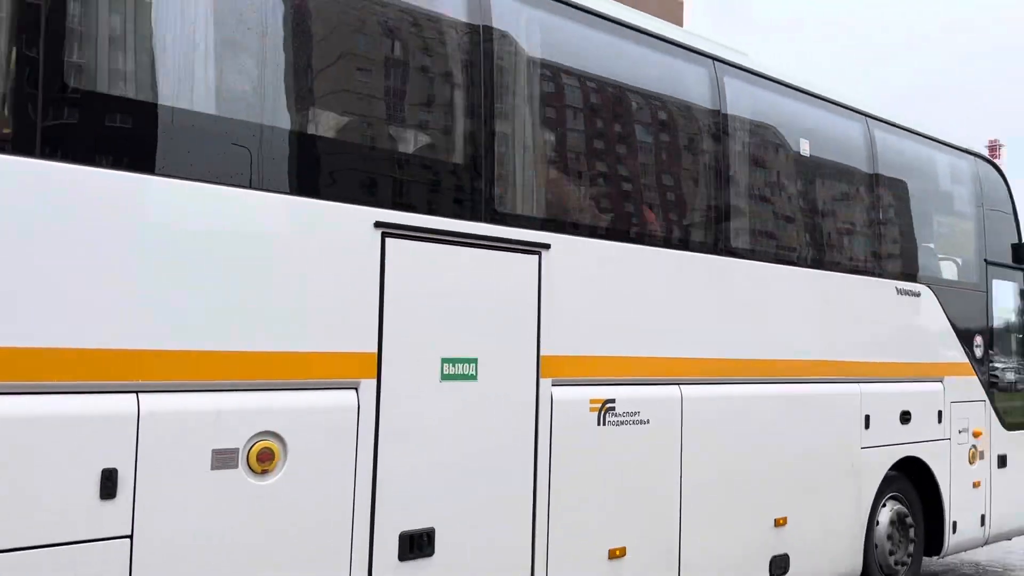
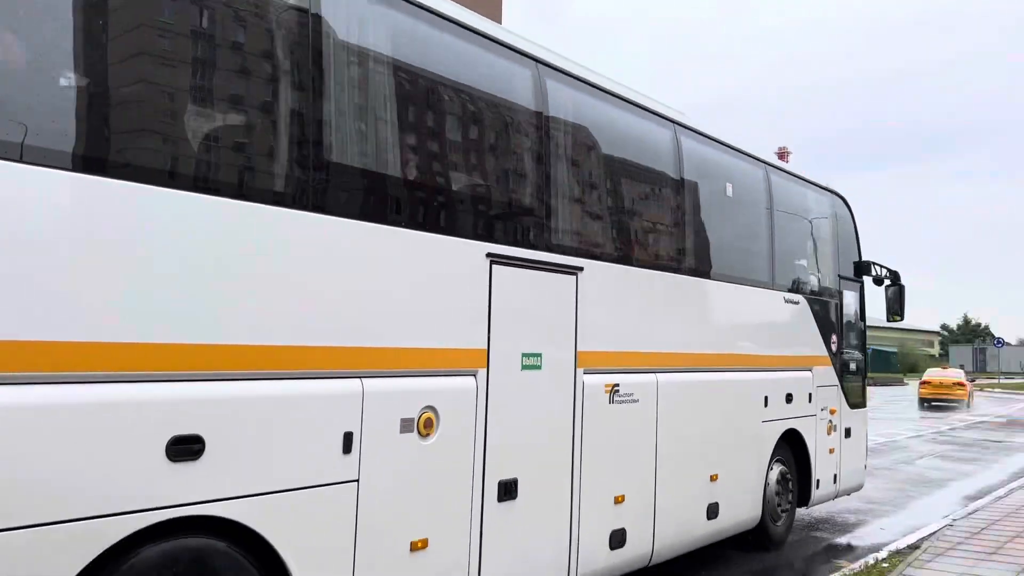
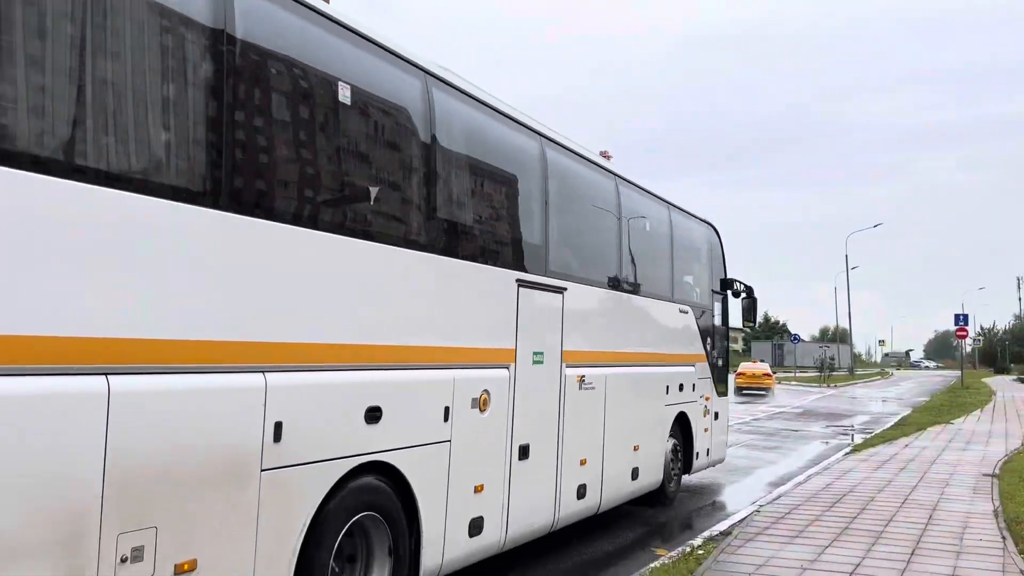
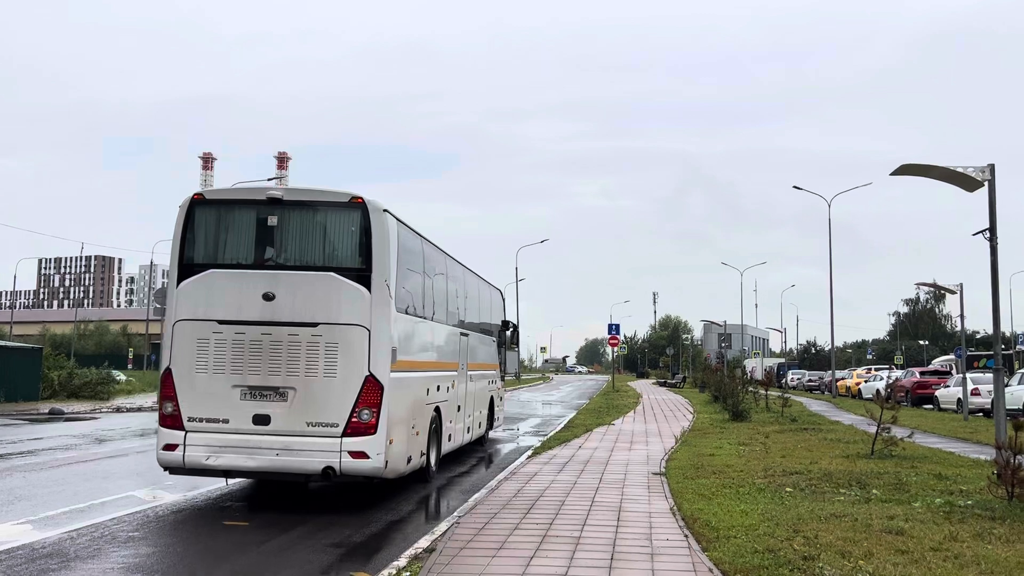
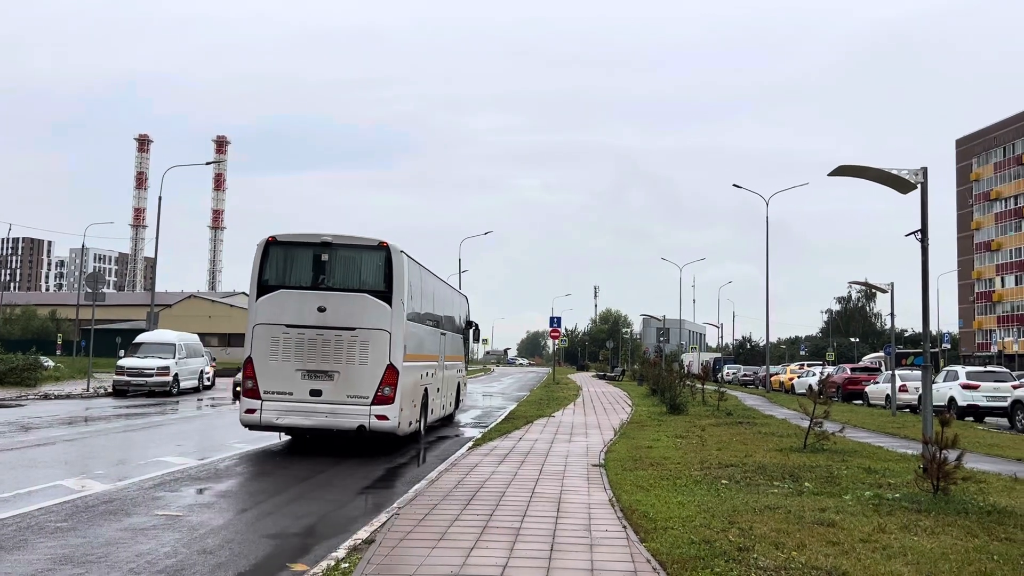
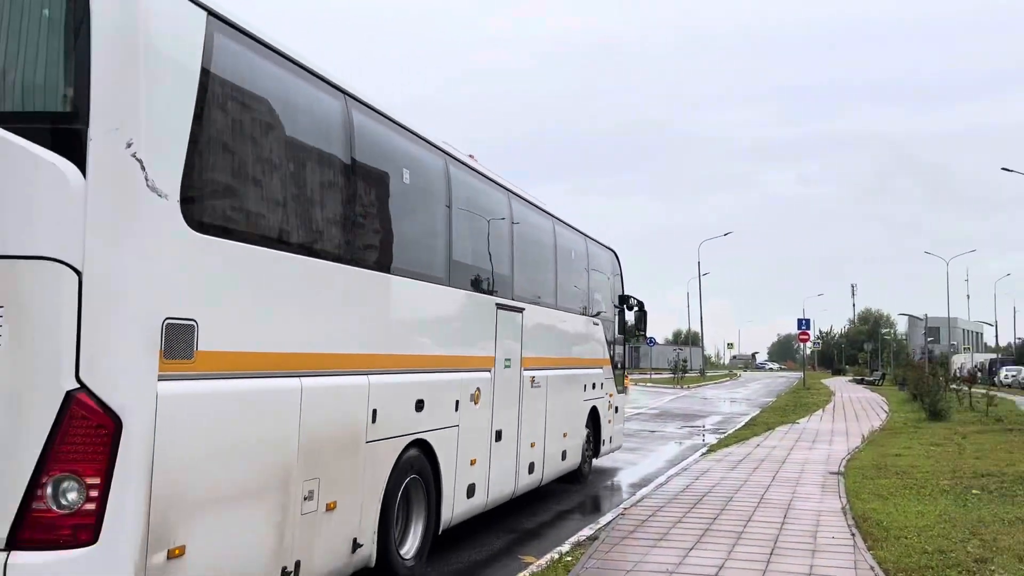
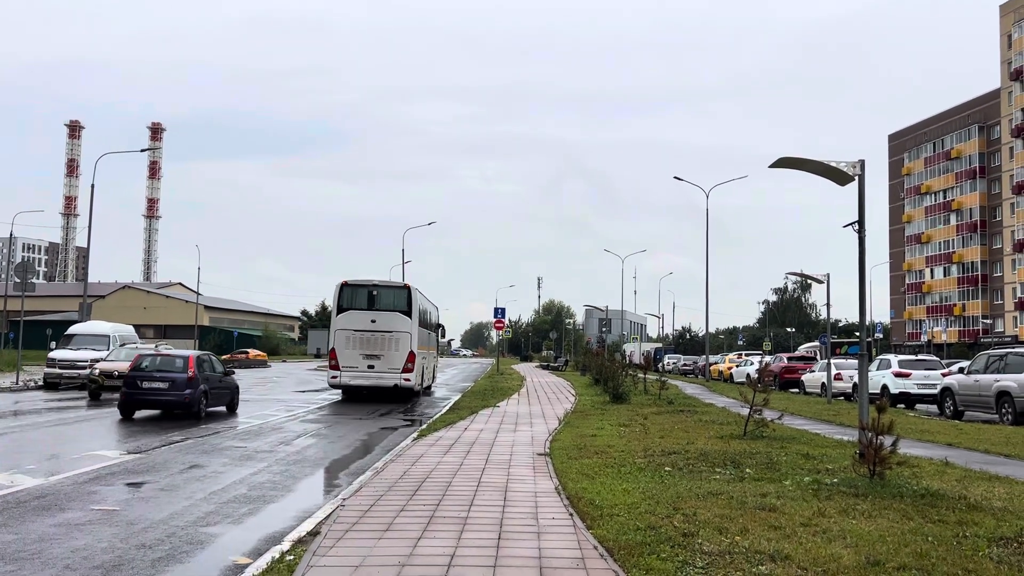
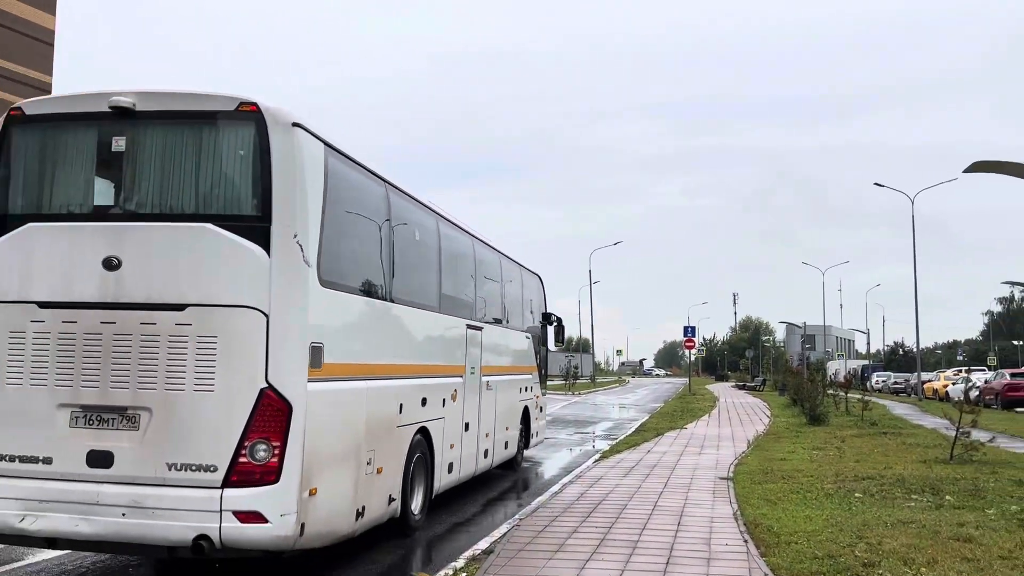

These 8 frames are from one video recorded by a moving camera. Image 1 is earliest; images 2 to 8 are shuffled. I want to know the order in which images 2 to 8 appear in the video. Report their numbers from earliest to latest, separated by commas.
2, 3, 6, 8, 4, 5, 7
